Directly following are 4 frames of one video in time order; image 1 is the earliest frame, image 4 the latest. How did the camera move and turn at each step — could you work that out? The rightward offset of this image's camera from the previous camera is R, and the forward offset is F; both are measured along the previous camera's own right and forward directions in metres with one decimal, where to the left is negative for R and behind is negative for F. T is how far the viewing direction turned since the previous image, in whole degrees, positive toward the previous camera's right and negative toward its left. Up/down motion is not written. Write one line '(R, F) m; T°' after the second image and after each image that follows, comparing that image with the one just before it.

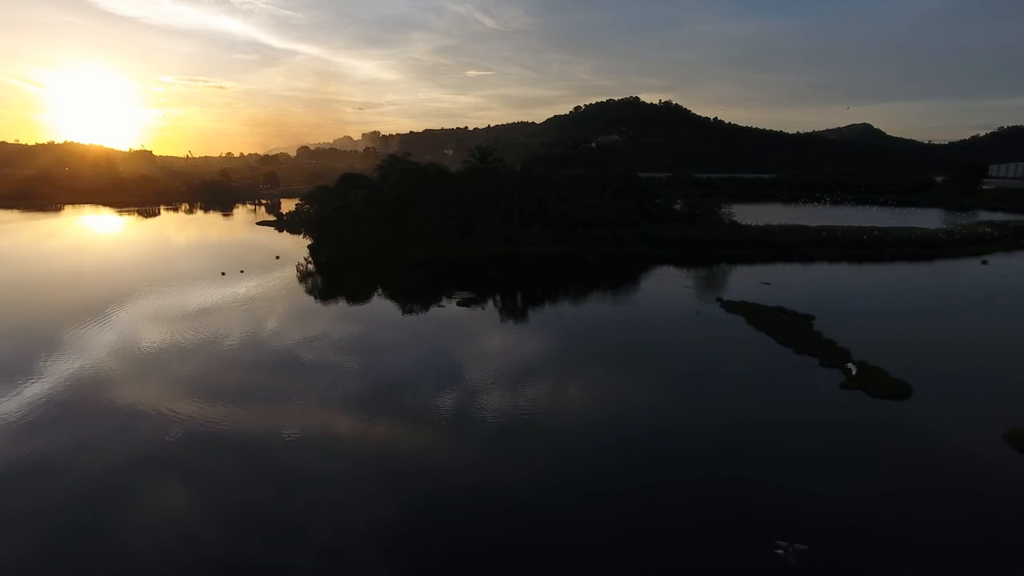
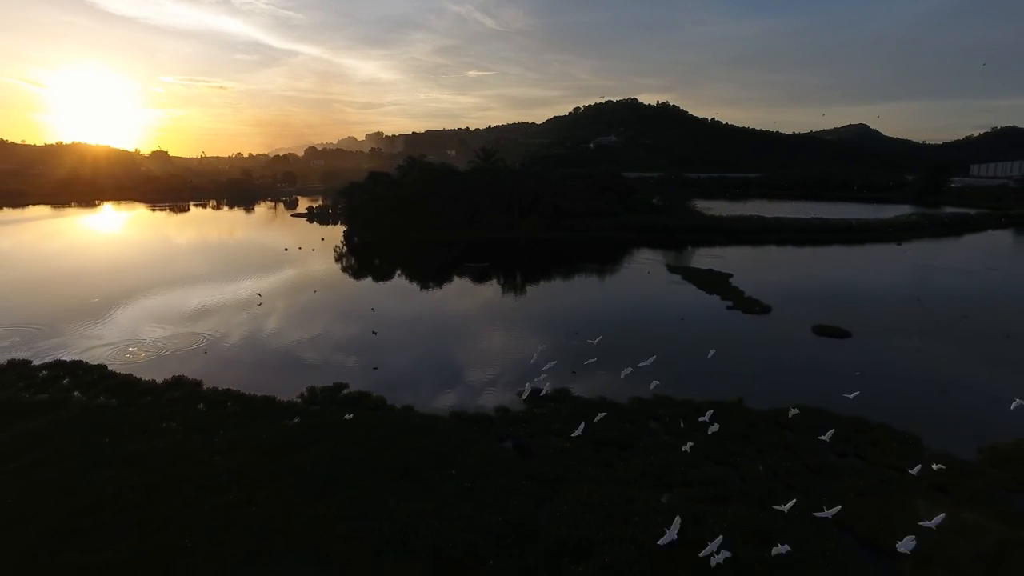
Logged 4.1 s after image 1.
(0.0, -8.6) m; 0°
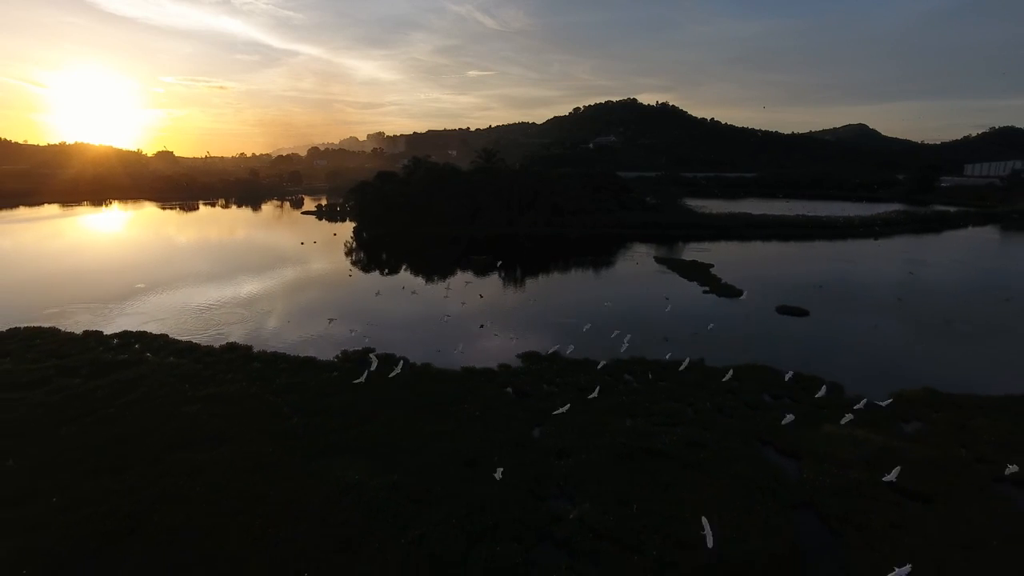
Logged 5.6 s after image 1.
(0.0, -3.0) m; 0°
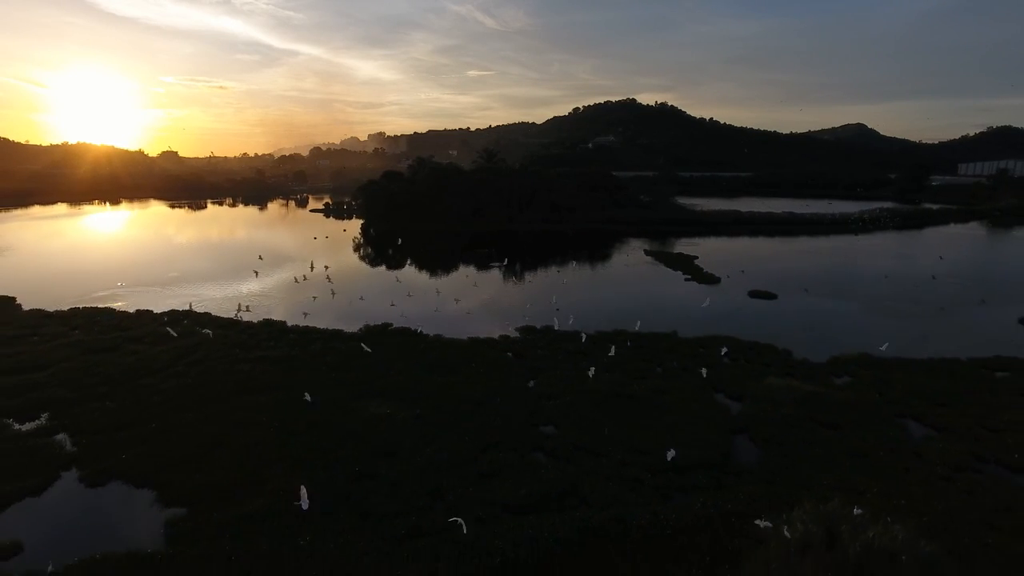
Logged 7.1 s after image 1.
(0.0, -2.8) m; 0°
